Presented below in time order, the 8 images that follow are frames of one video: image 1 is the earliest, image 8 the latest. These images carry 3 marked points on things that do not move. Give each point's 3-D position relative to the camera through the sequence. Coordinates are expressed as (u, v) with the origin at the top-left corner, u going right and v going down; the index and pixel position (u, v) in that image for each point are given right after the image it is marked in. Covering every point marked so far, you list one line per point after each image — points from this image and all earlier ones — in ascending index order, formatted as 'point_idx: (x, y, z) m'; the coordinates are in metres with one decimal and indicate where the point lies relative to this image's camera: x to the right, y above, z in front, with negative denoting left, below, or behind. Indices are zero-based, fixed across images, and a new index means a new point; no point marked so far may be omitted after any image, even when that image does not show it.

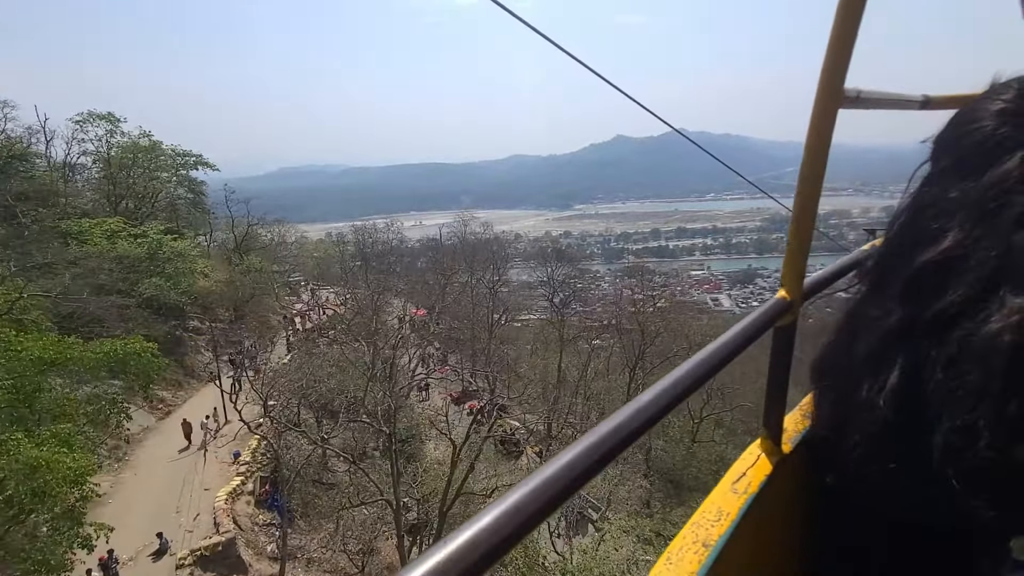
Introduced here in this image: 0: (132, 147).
0: (-12.1, +4.5, +18.5) m
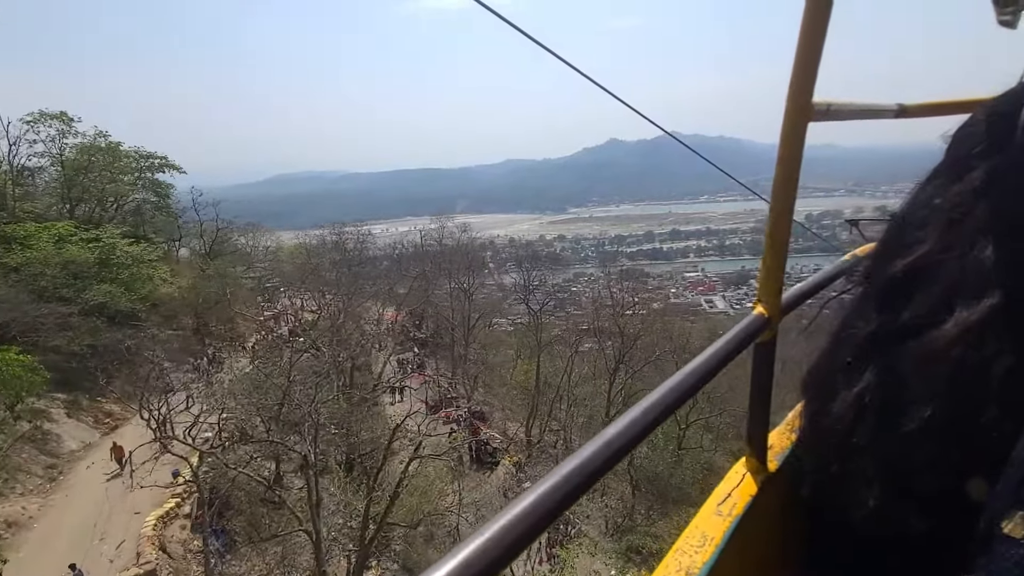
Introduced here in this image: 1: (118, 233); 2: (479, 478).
0: (-12.9, +4.3, +17.8) m
1: (-11.6, +1.6, +17.2) m
2: (-0.8, -4.8, +14.7) m
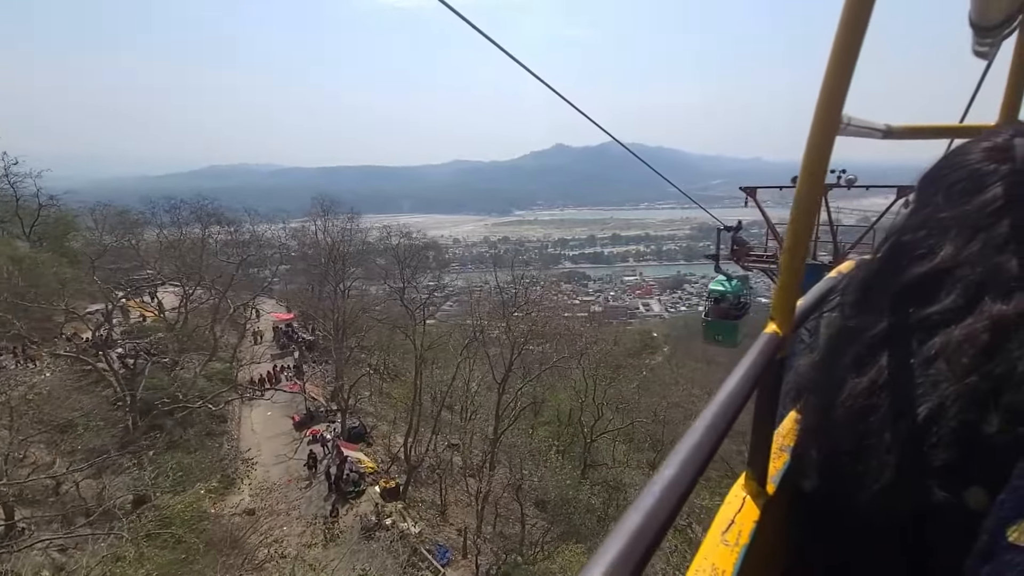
0: (-15.8, +4.6, +14.1) m
1: (-14.5, +1.9, +13.7) m
2: (-3.6, -4.6, +12.2) m
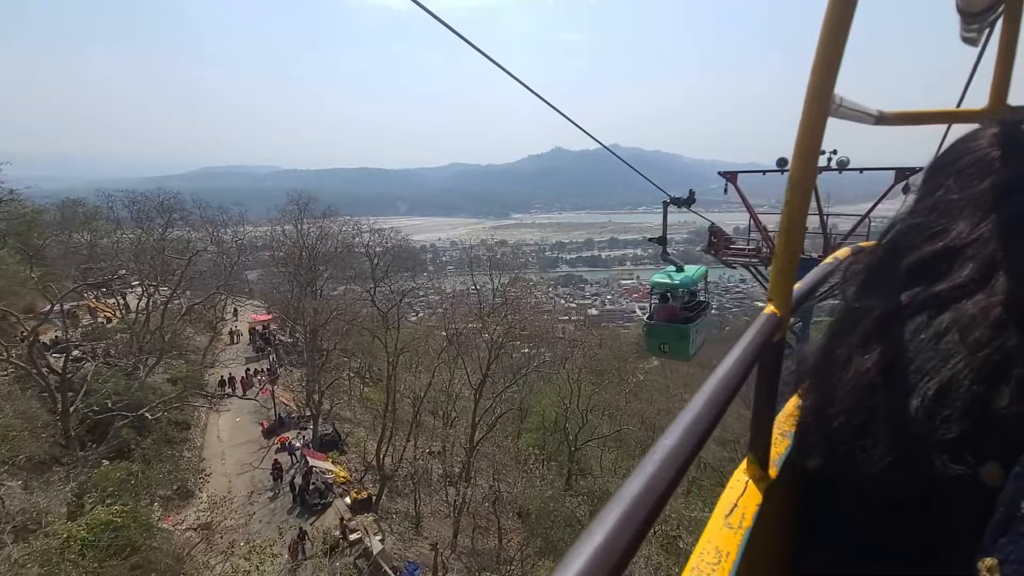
0: (-16.2, +4.6, +13.4) m
1: (-14.9, +2.0, +12.9) m
2: (-4.1, -4.6, +11.4) m
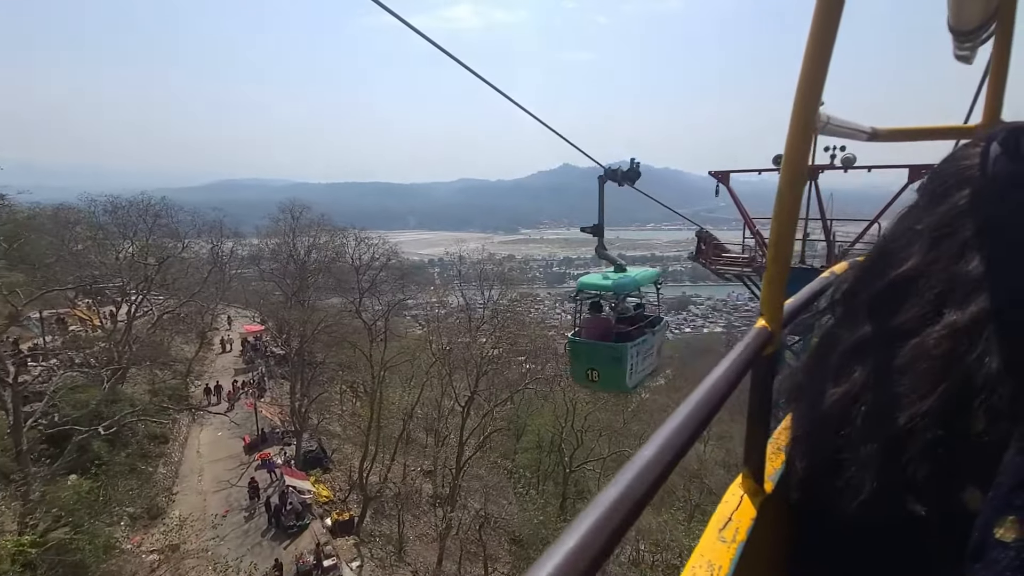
0: (-16.3, +4.6, +13.2) m
1: (-15.1, +1.9, +12.6) m
2: (-4.3, -4.8, +10.8) m
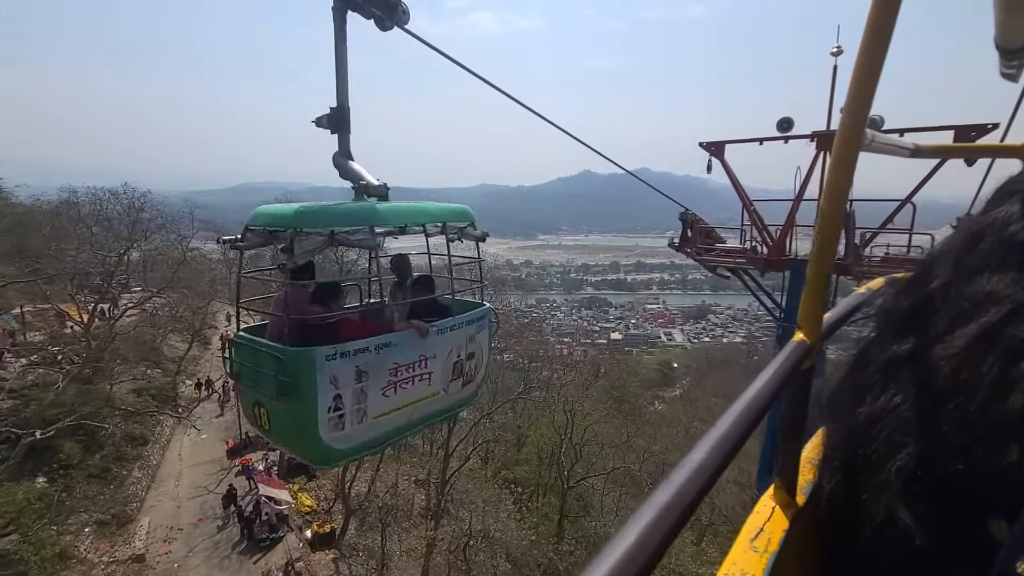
0: (-16.3, +4.8, +13.0) m
1: (-15.1, +2.1, +12.3) m
2: (-4.6, -4.8, +10.2) m
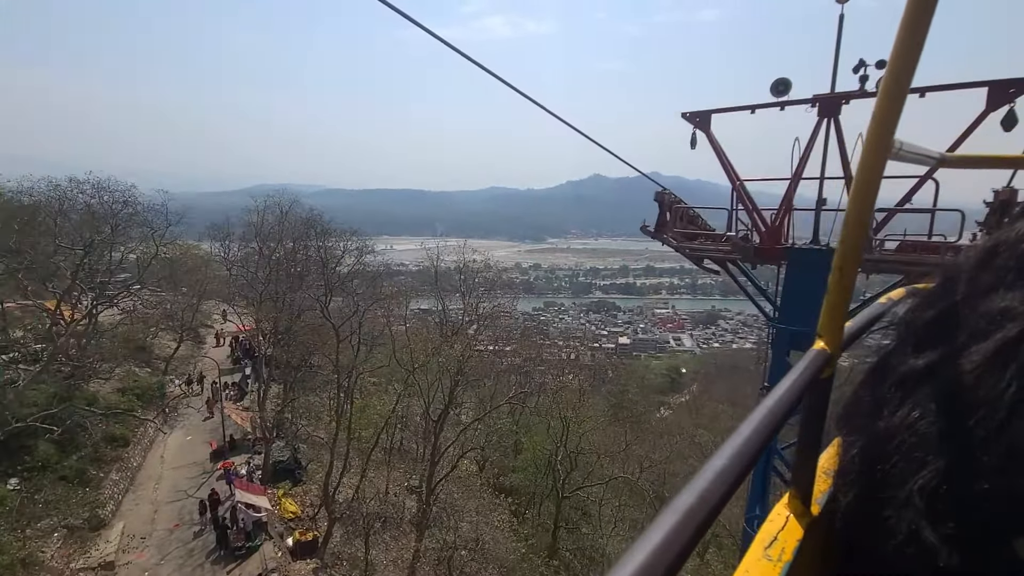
0: (-16.4, +5.0, +12.8) m
1: (-15.2, +2.3, +12.1) m
2: (-4.8, -4.7, +9.7) m
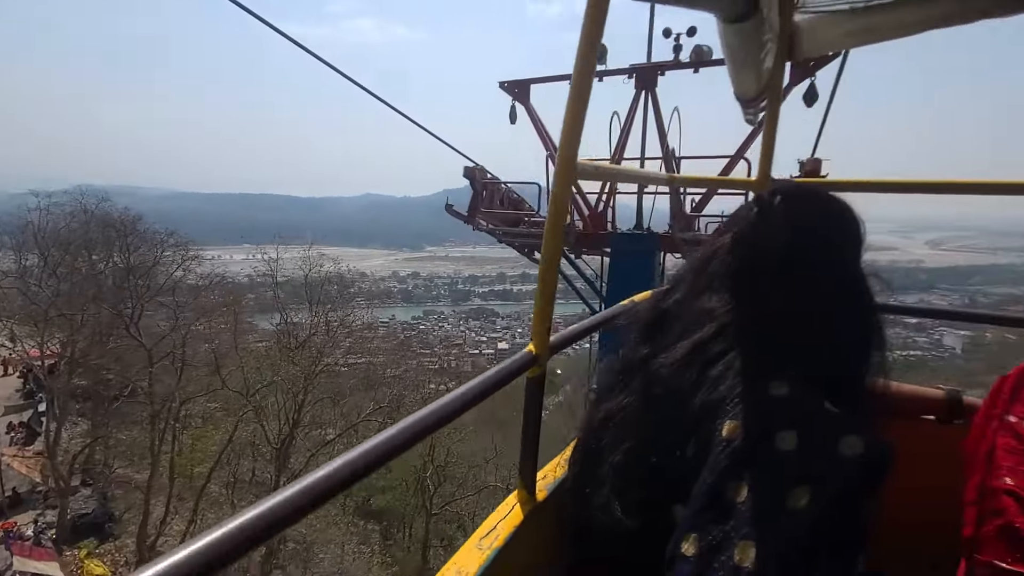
0: (-19.0, +4.4, +8.3) m
1: (-17.7, +1.8, +7.9) m
2: (-6.8, -4.9, +7.6) m
